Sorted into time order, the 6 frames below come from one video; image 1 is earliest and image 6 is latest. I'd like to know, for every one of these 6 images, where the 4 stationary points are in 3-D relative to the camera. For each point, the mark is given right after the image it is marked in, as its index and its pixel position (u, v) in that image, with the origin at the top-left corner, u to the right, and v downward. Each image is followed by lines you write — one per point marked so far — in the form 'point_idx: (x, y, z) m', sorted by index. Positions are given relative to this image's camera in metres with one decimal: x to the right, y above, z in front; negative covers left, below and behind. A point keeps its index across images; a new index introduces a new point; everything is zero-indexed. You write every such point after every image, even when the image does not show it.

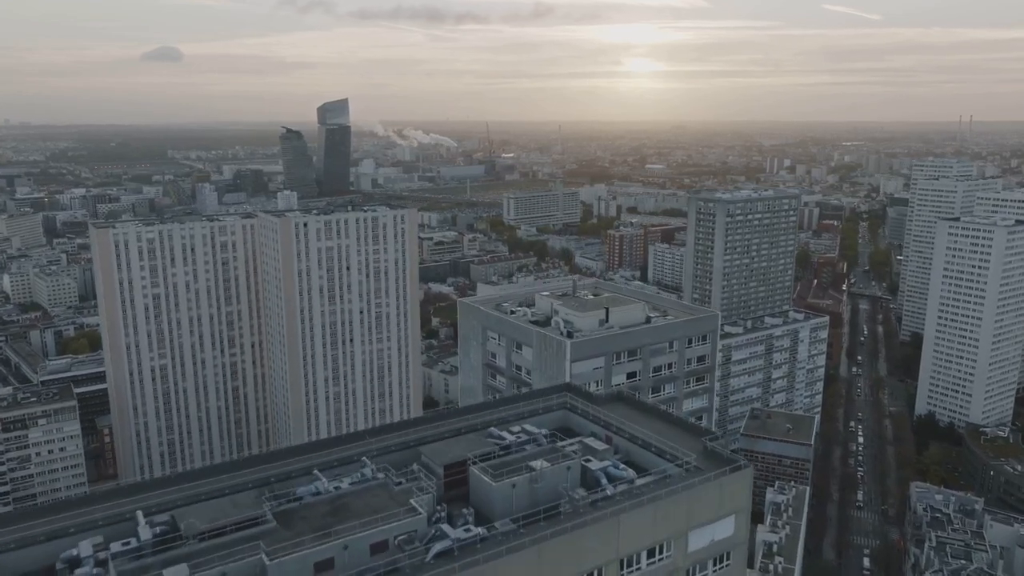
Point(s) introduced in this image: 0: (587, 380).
0: (+0.9, -1.1, +9.0) m
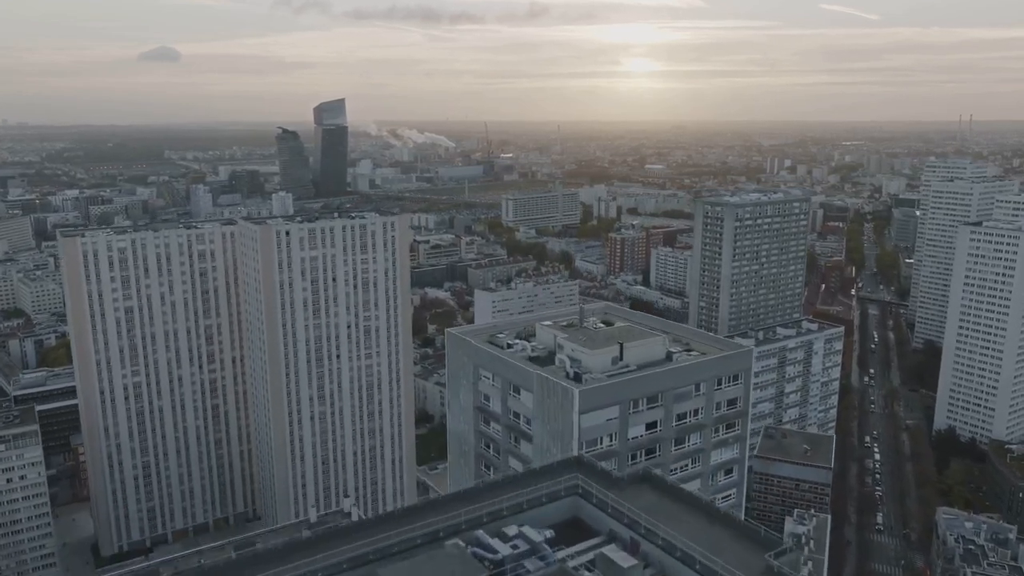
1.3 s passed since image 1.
0: (+0.9, -1.5, +7.5) m
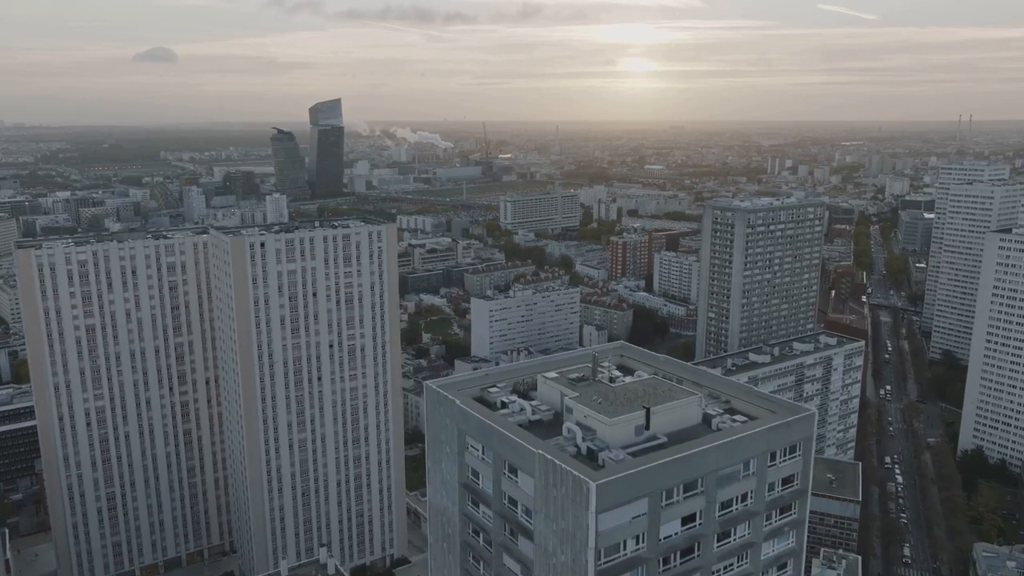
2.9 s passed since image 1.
0: (+0.8, -1.9, +5.6) m
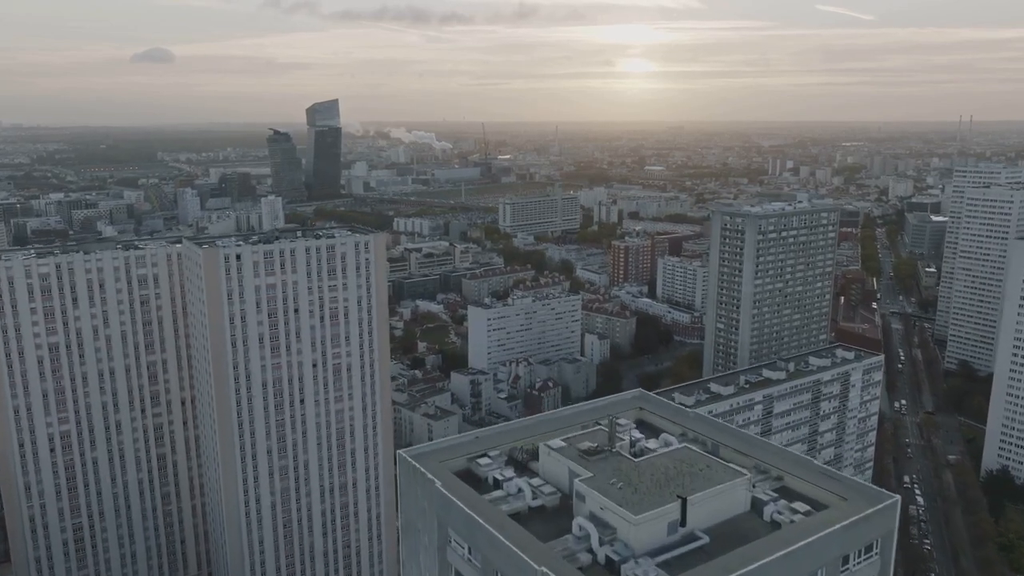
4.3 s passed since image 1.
0: (+0.8, -2.2, +4.1) m
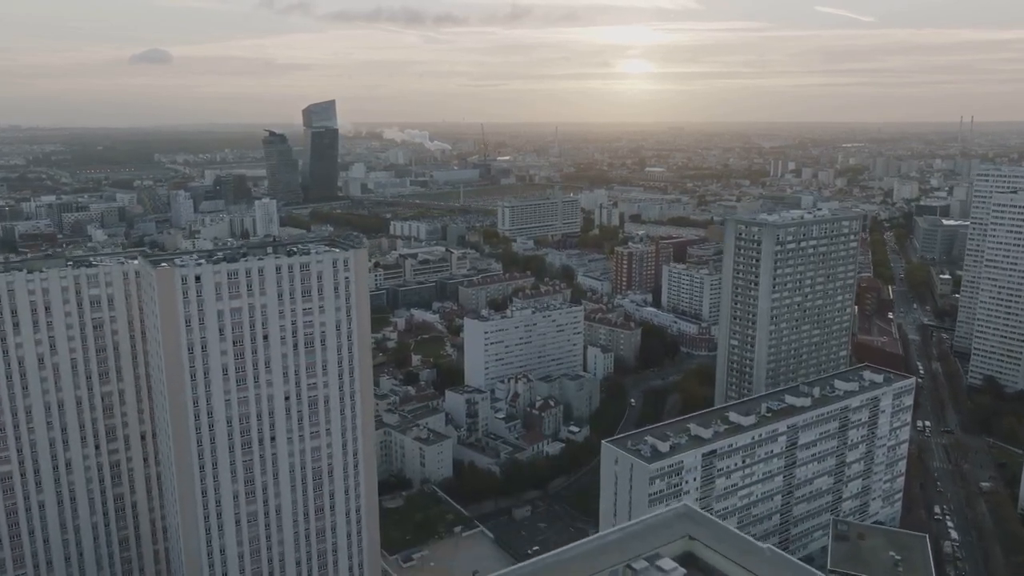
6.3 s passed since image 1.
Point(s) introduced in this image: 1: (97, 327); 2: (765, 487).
0: (+0.7, -2.7, +2.1) m
1: (-9.5, -0.9, +17.2) m
2: (+6.7, -5.3, +19.7) m
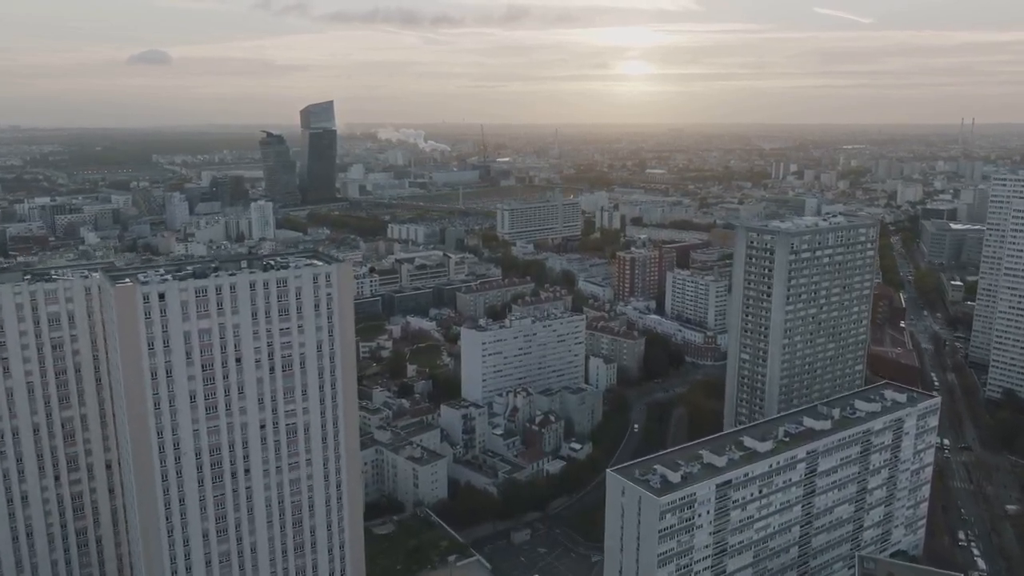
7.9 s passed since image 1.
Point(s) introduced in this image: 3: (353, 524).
0: (+0.7, -3.1, +0.6) m
1: (-9.6, -1.3, +15.7) m
2: (+6.7, -5.7, +18.3) m
3: (-3.5, -5.2, +16.3) m
